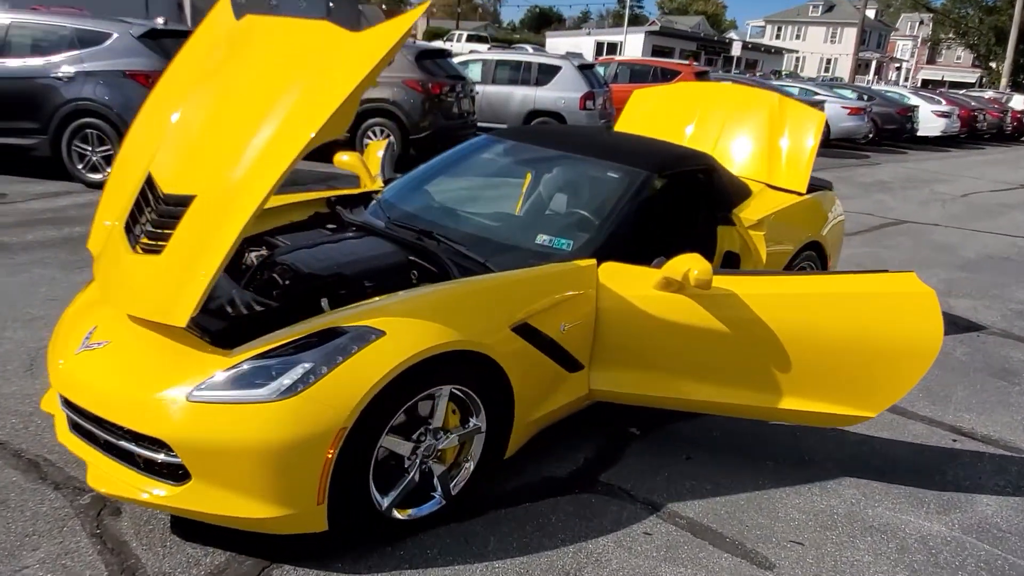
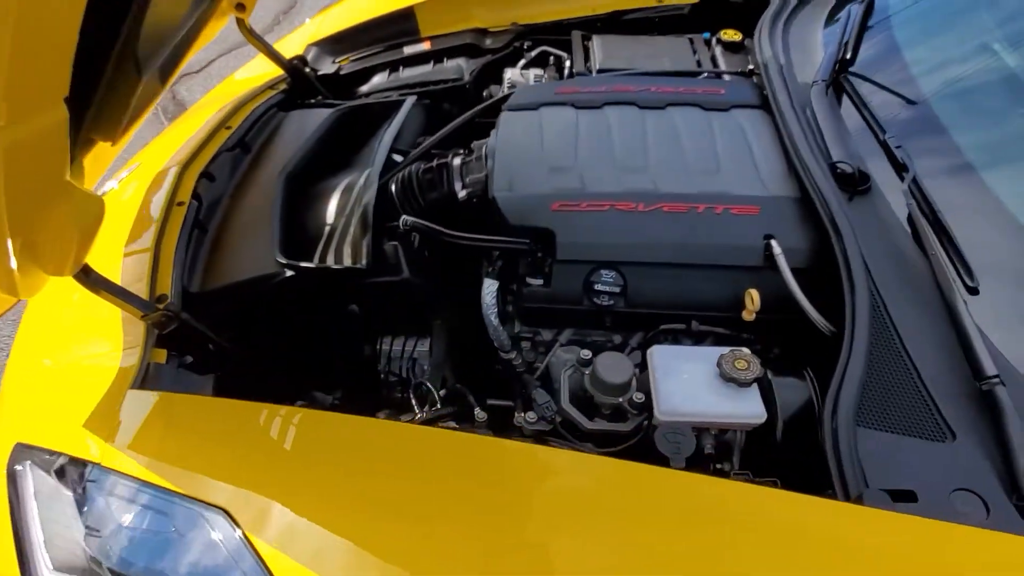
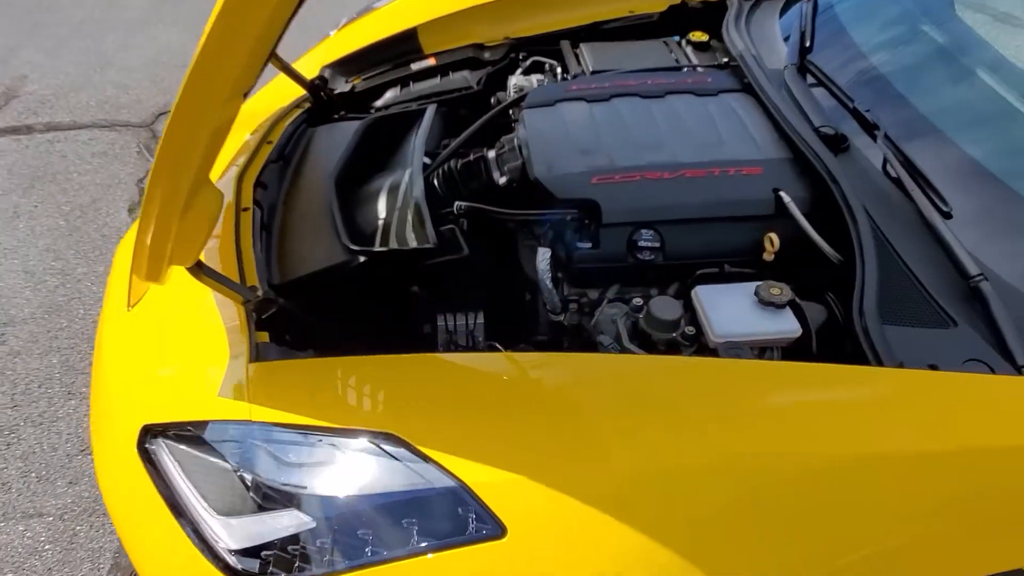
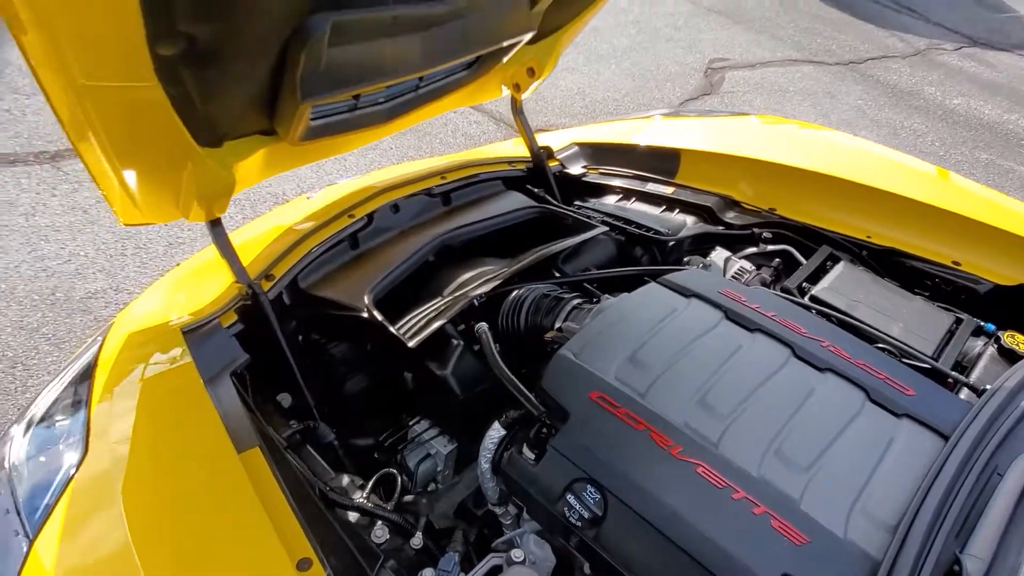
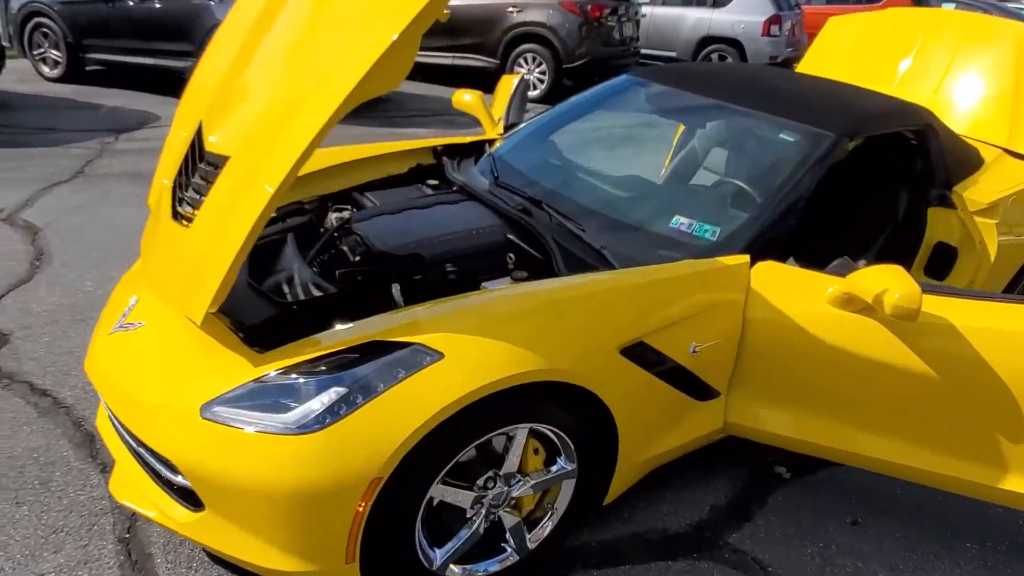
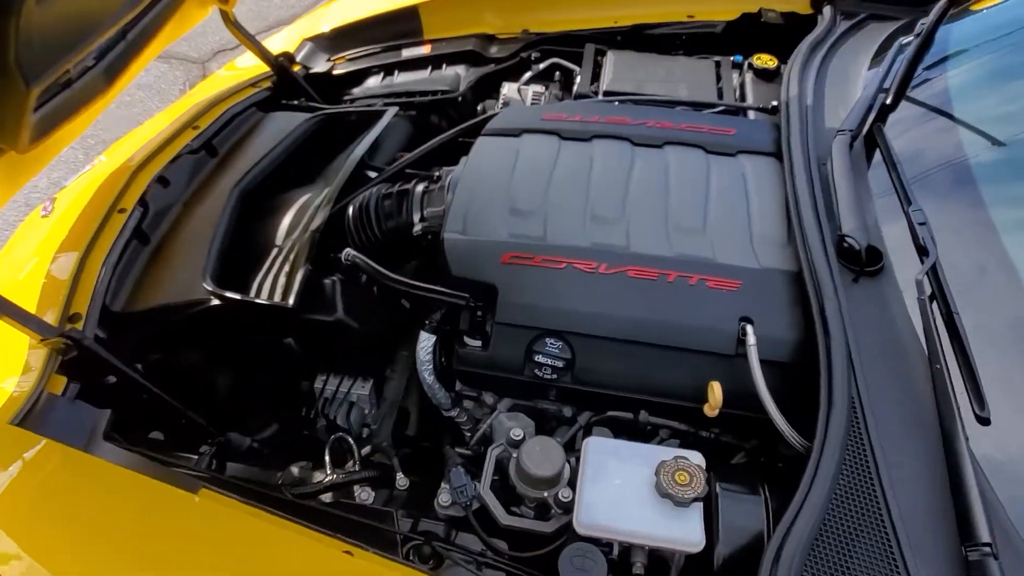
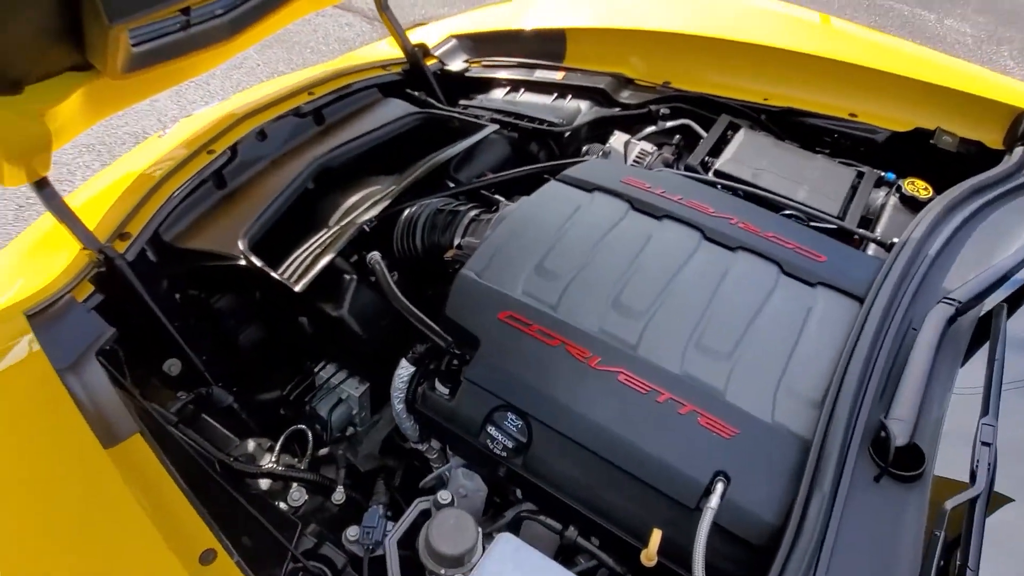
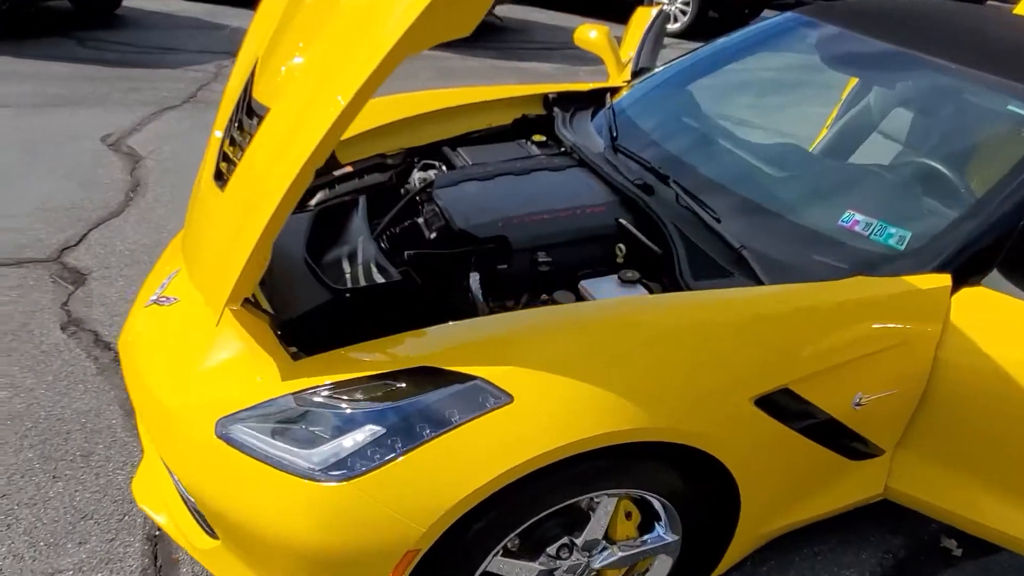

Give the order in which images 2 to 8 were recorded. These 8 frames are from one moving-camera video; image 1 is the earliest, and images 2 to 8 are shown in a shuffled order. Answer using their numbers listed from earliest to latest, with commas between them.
5, 8, 3, 2, 6, 7, 4
